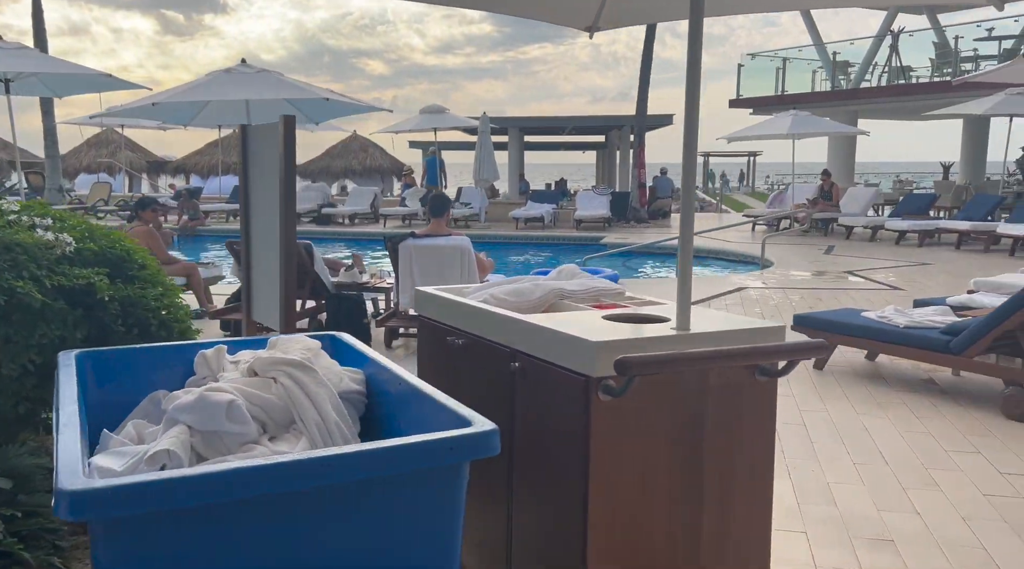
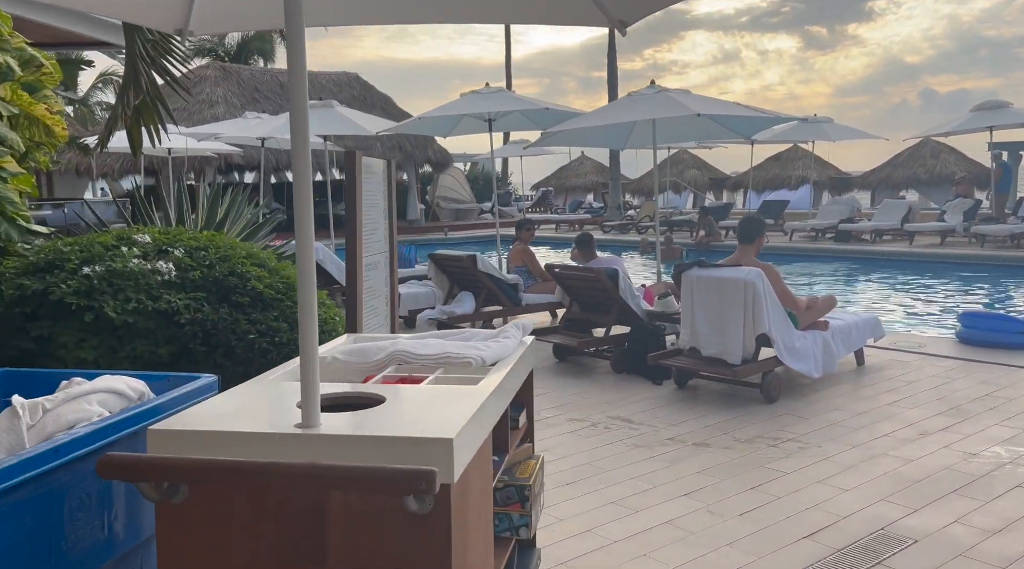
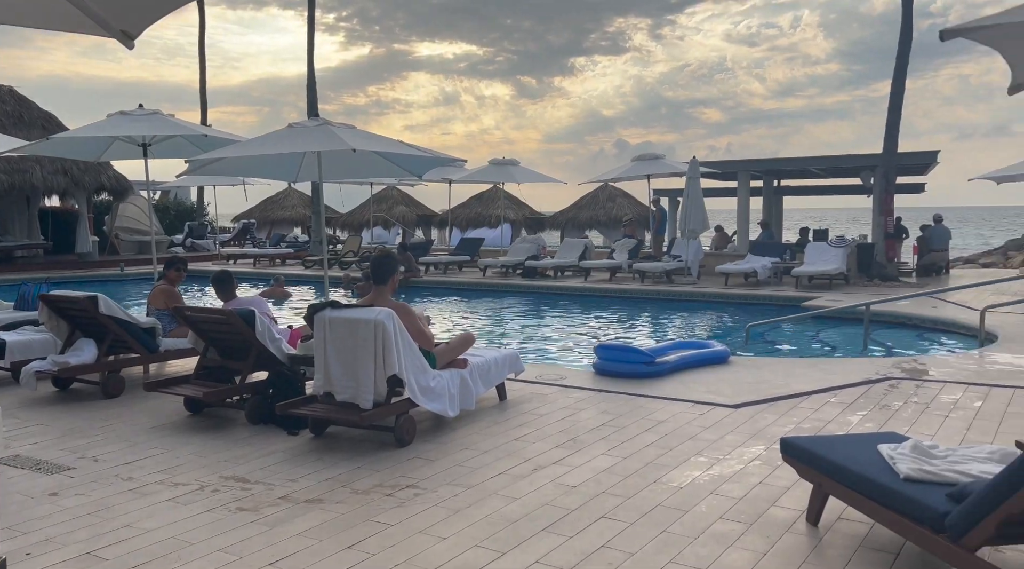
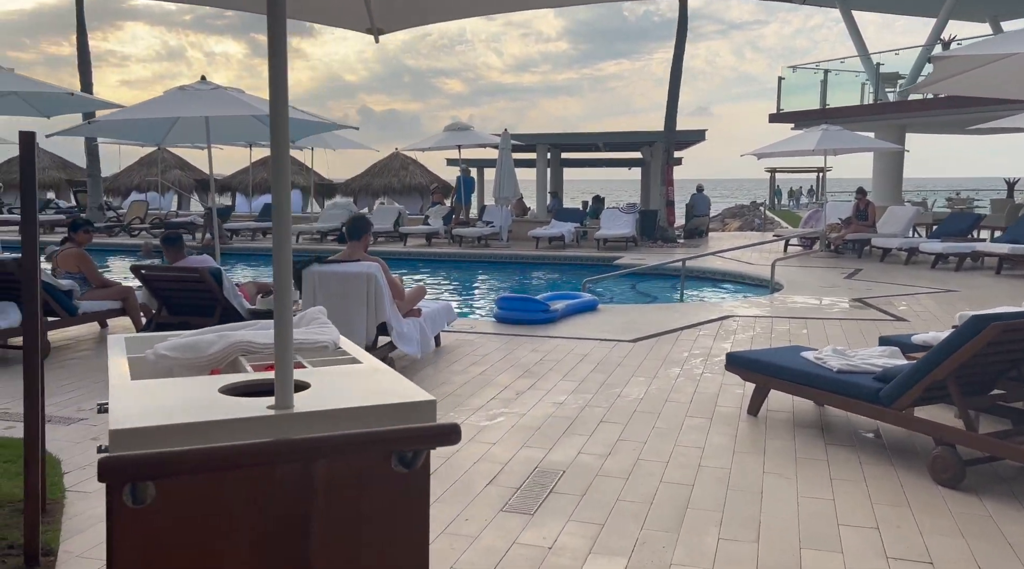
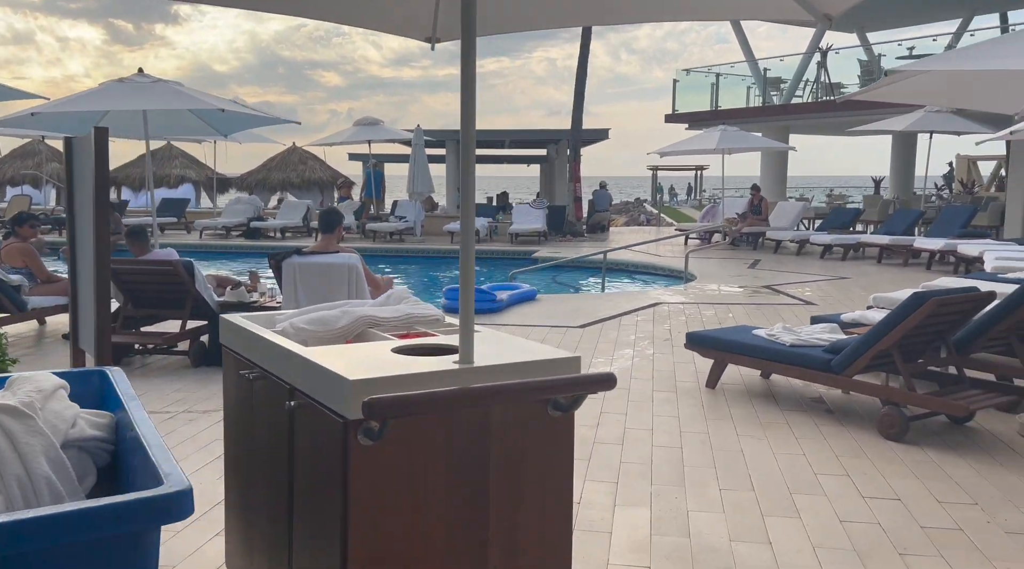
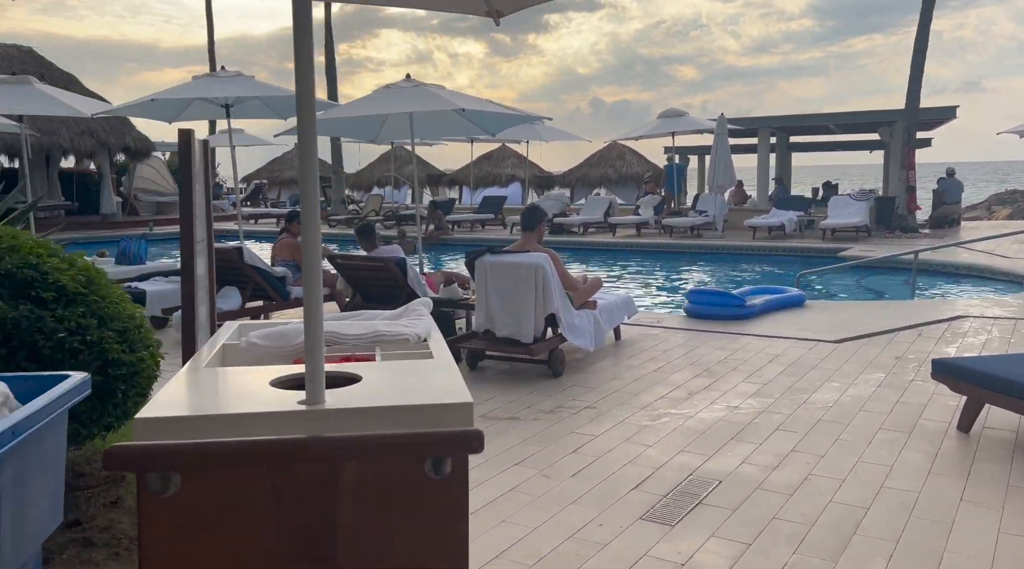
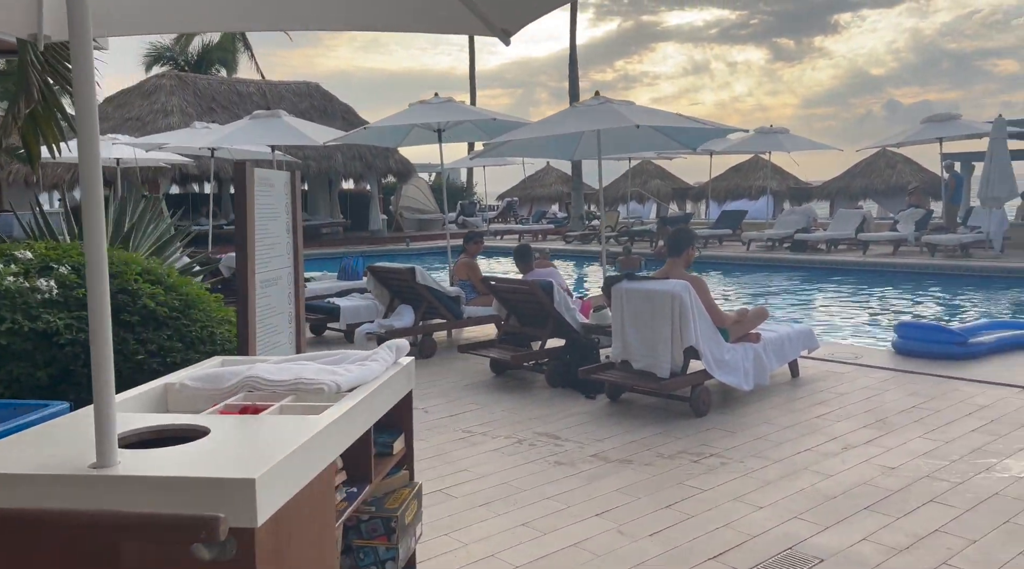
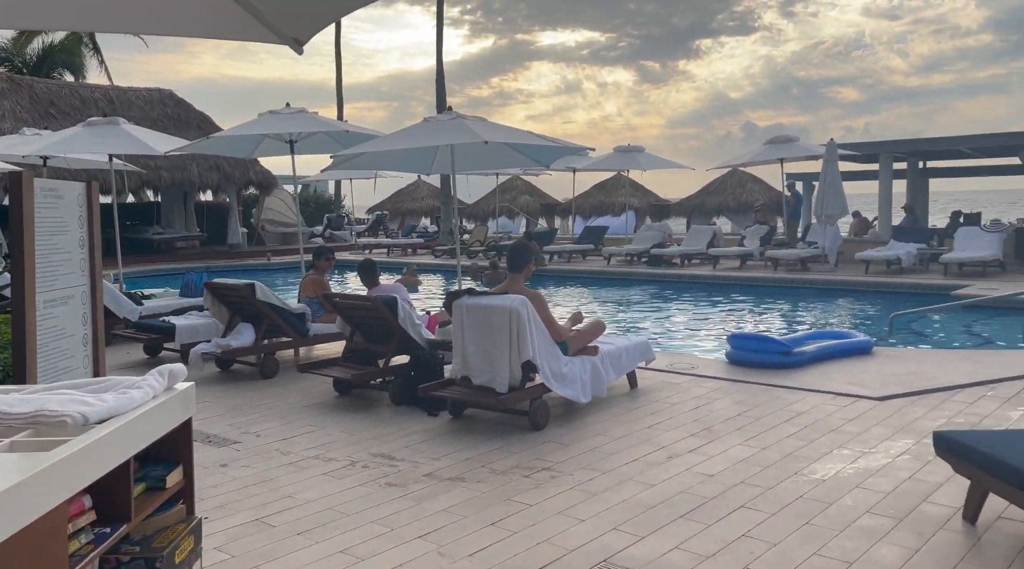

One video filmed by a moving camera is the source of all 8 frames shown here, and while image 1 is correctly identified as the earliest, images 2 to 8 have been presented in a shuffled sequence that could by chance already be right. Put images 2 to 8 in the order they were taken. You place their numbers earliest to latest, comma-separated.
5, 4, 6, 2, 7, 8, 3
